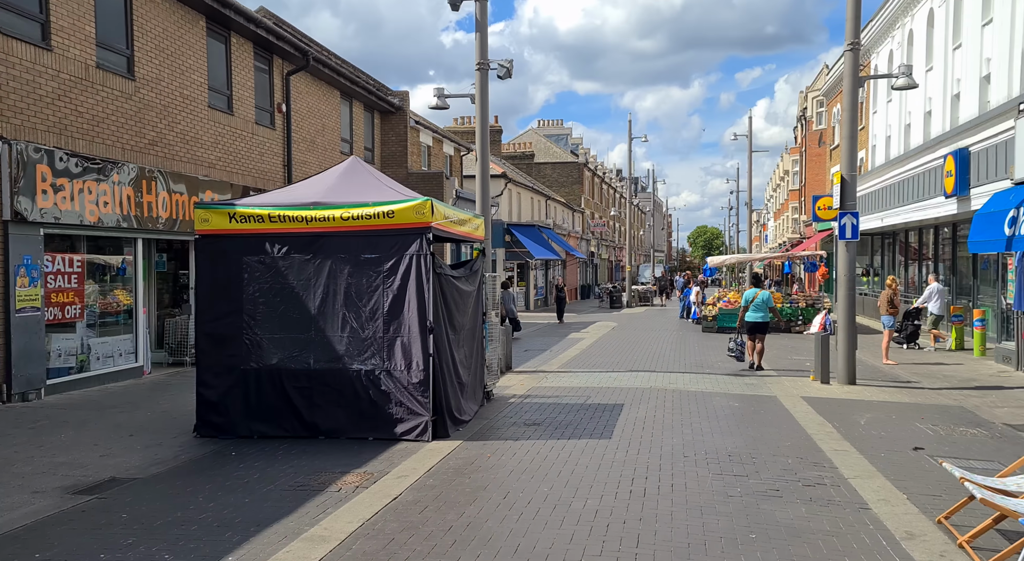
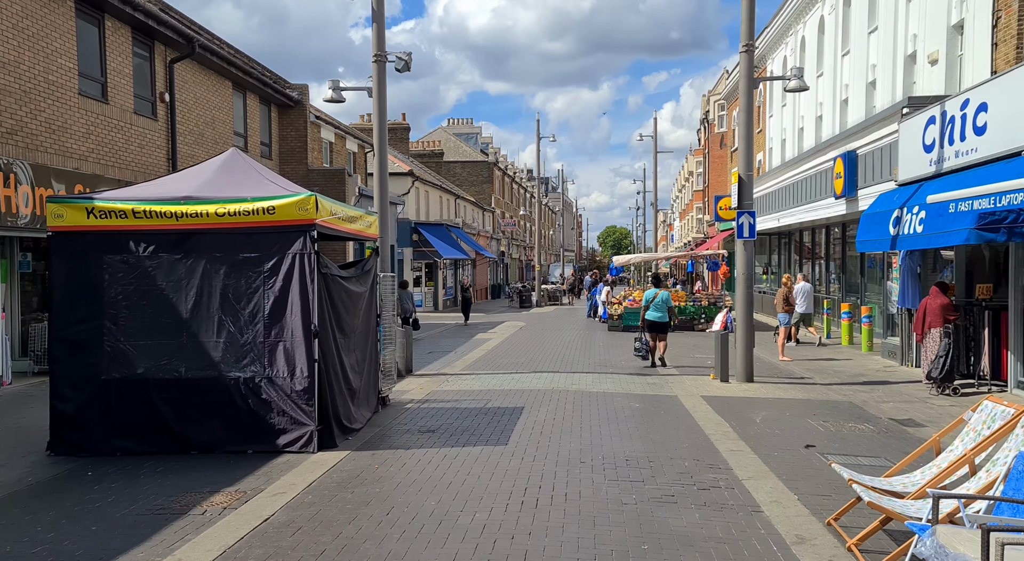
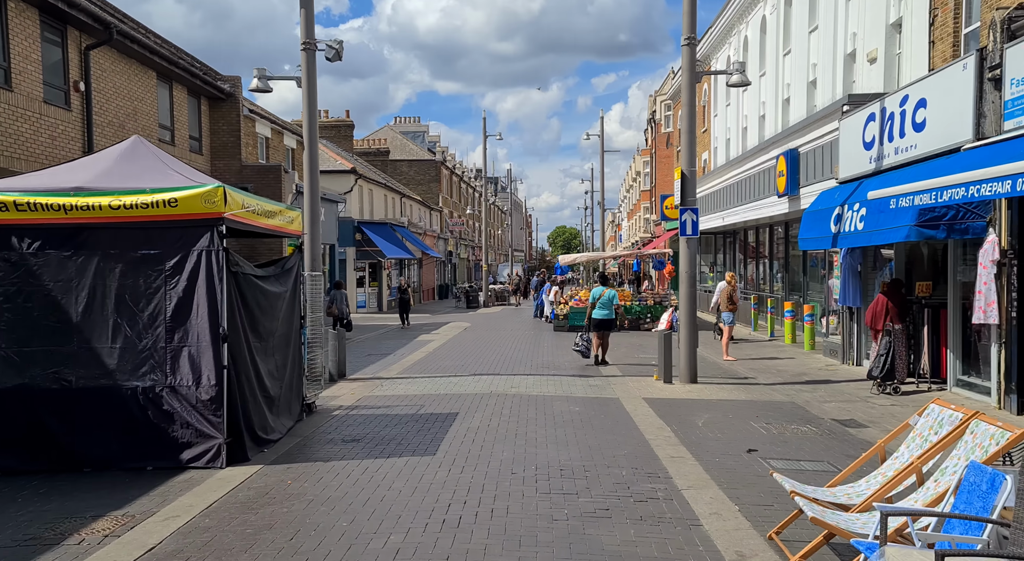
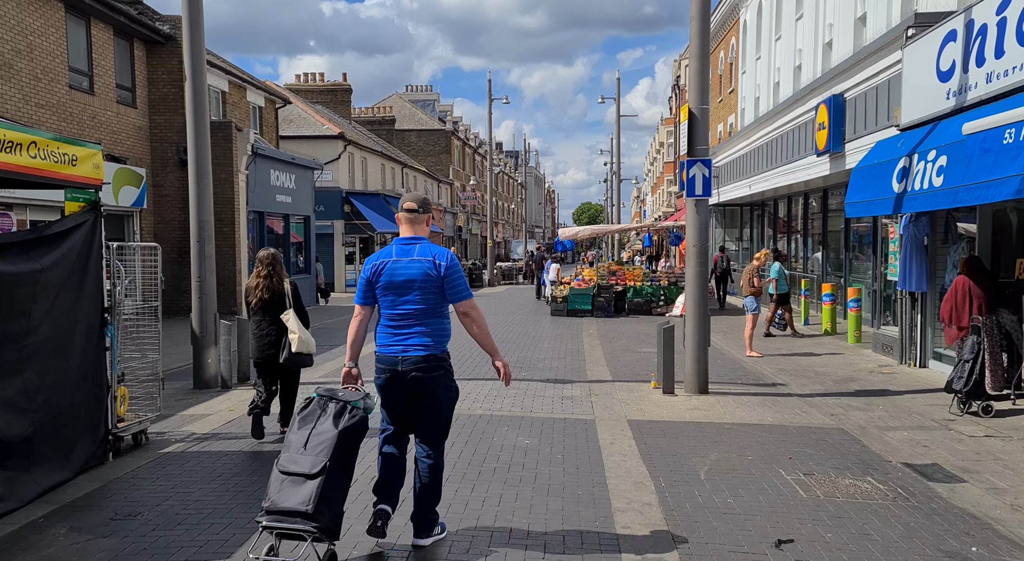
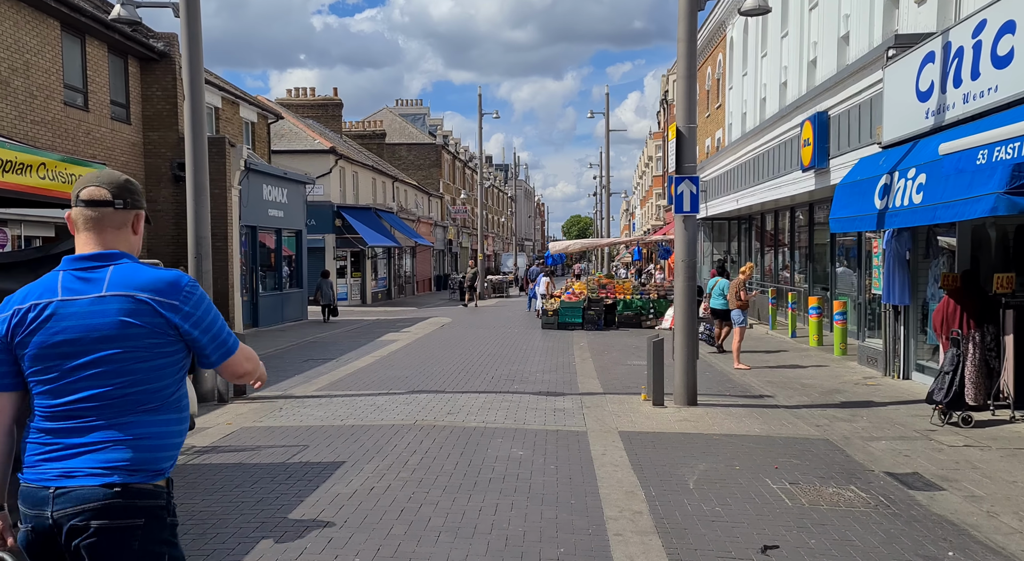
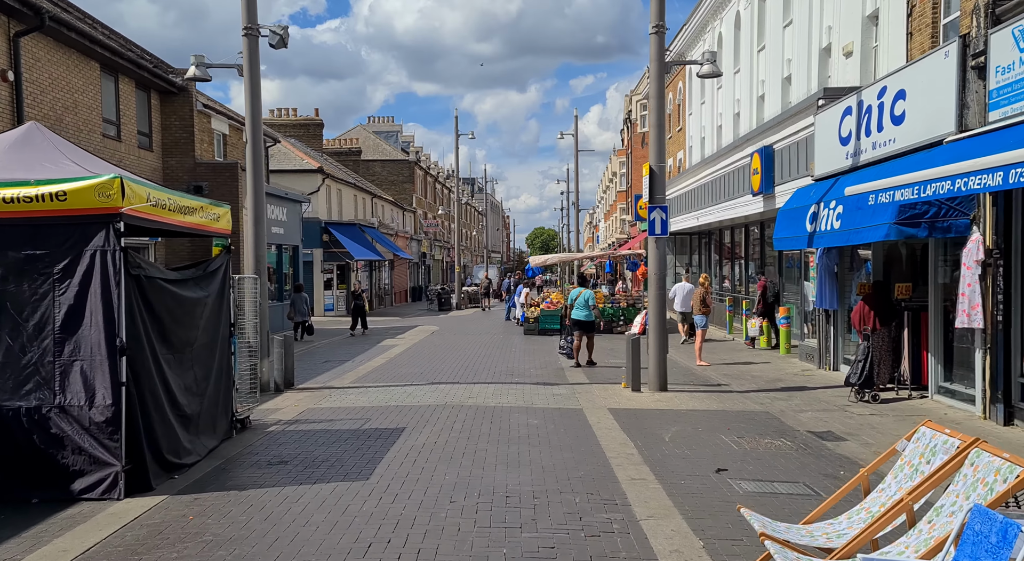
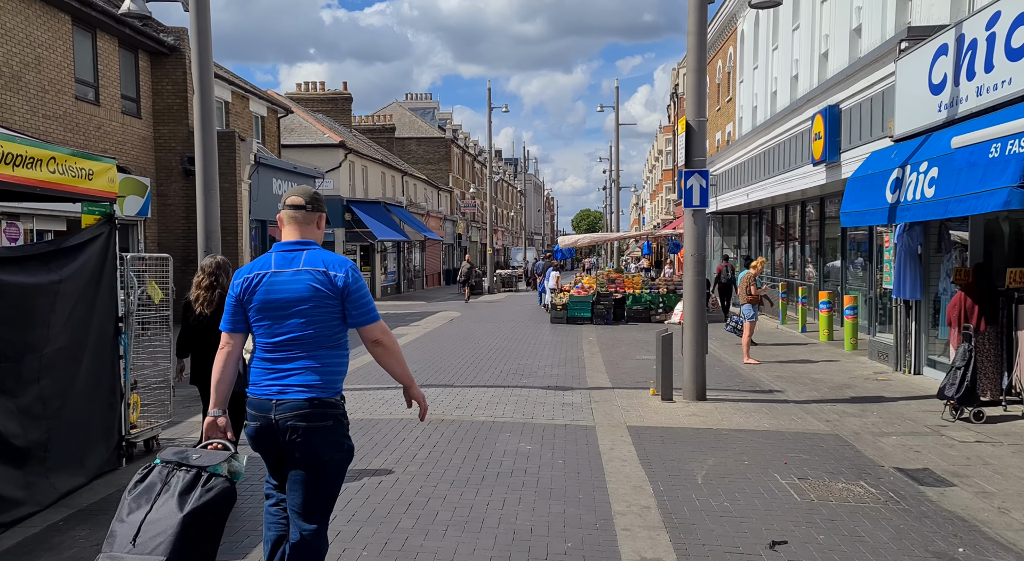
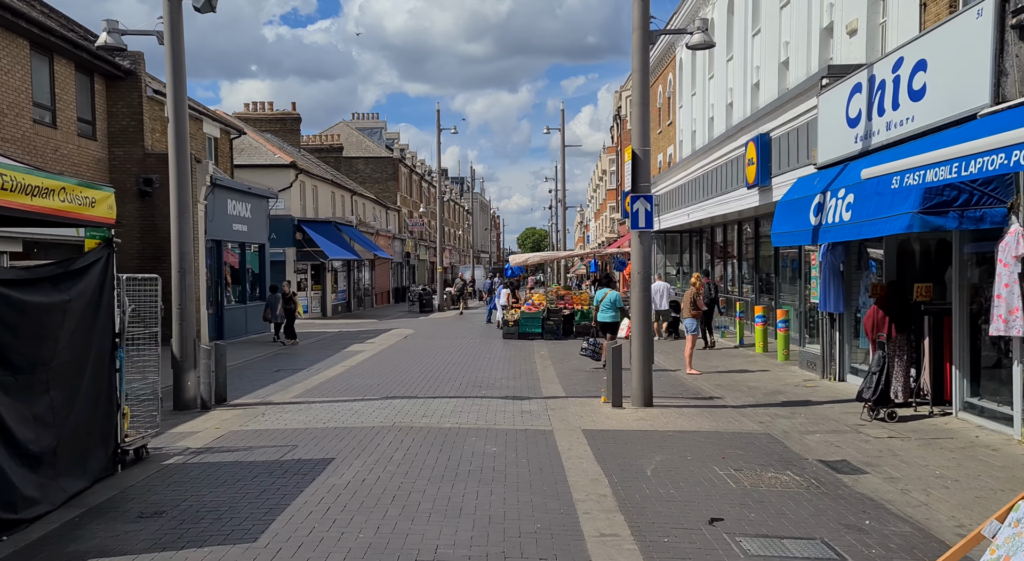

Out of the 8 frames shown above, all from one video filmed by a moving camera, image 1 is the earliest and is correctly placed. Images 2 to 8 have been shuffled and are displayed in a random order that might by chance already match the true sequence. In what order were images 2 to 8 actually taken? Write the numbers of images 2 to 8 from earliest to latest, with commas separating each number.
2, 3, 6, 8, 5, 7, 4
